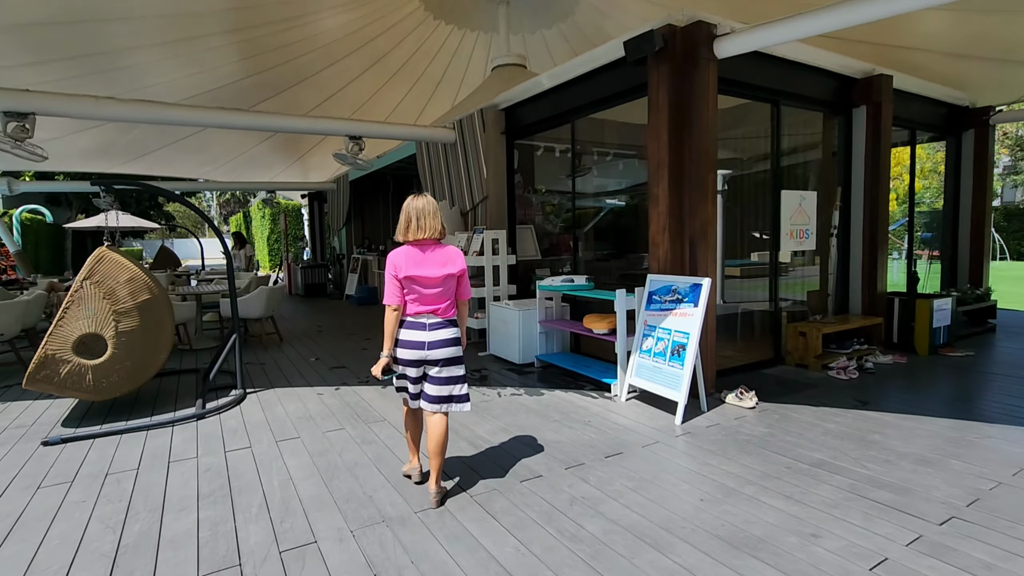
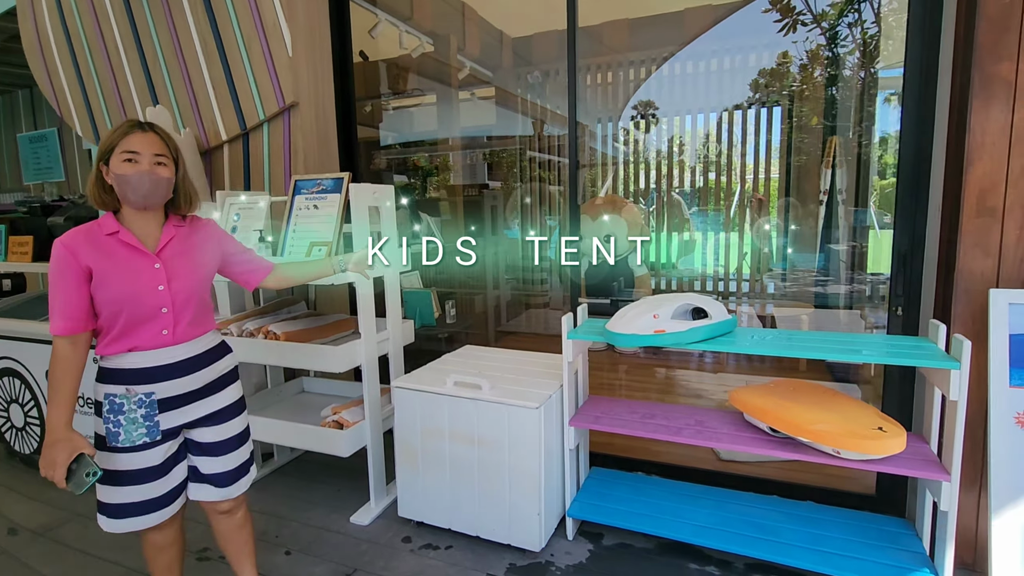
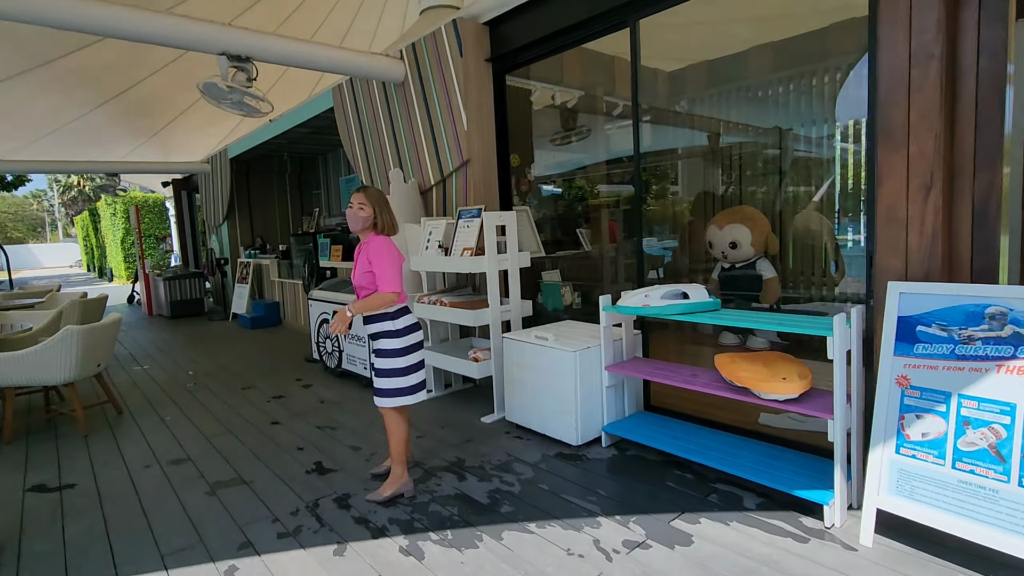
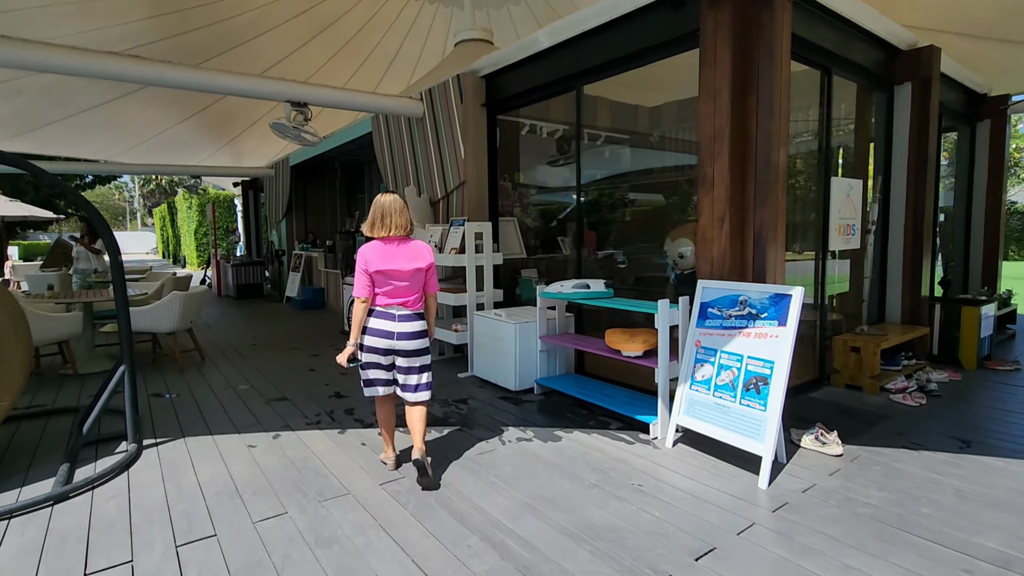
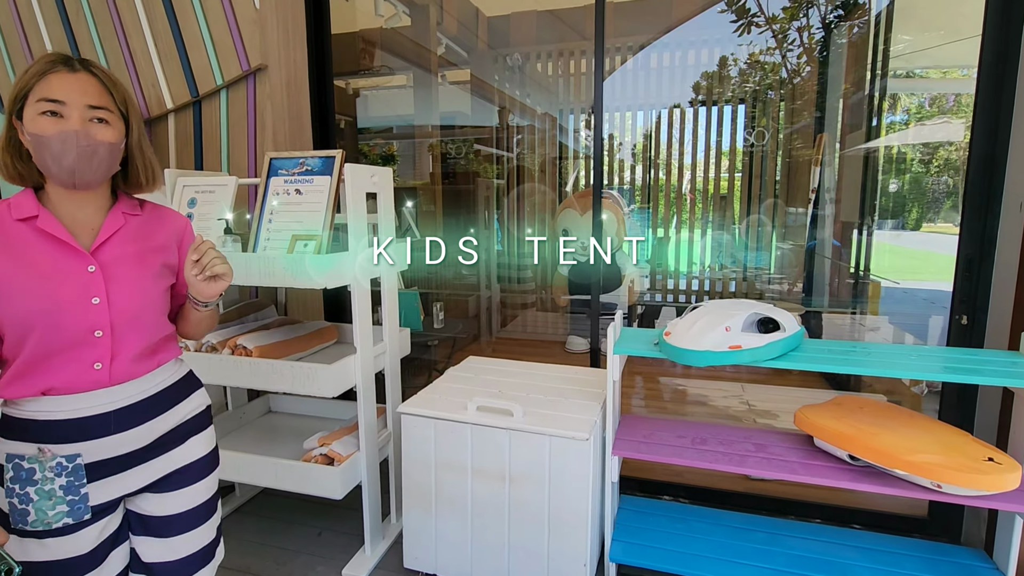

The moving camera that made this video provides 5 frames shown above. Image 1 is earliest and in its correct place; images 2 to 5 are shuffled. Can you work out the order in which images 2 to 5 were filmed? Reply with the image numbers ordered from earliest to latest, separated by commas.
4, 3, 2, 5
